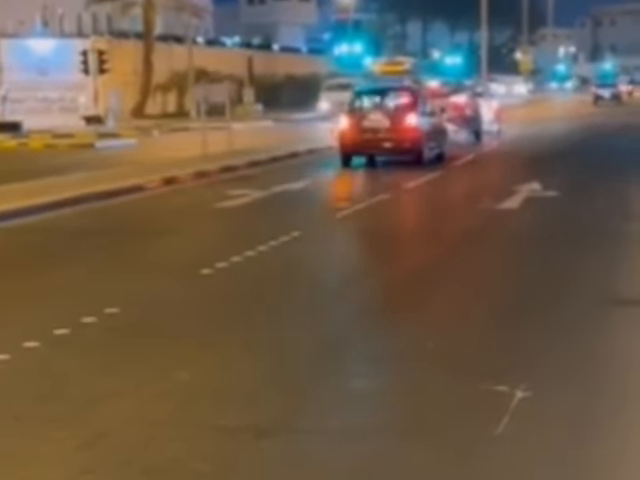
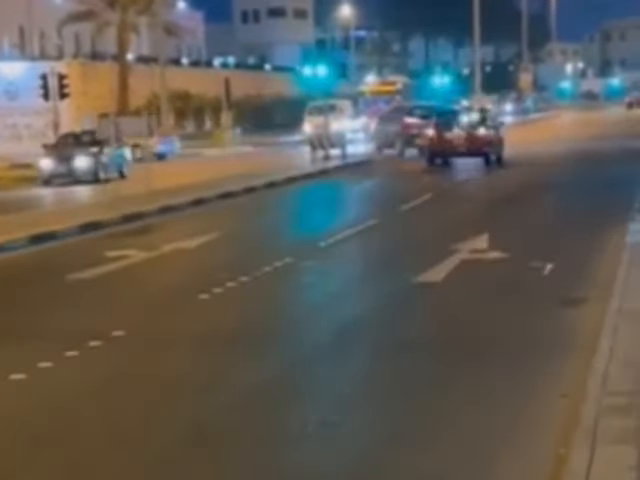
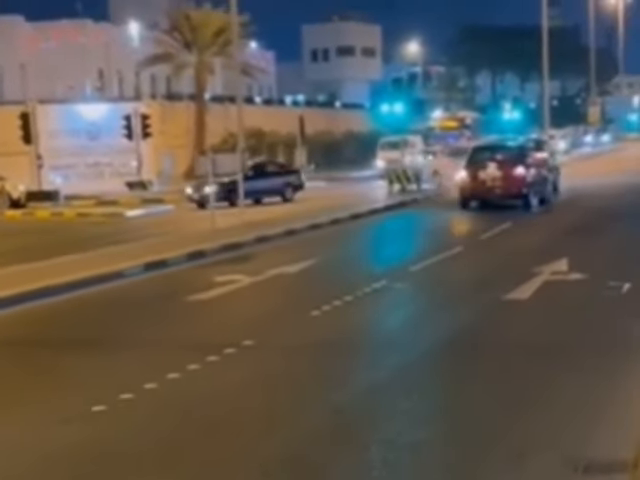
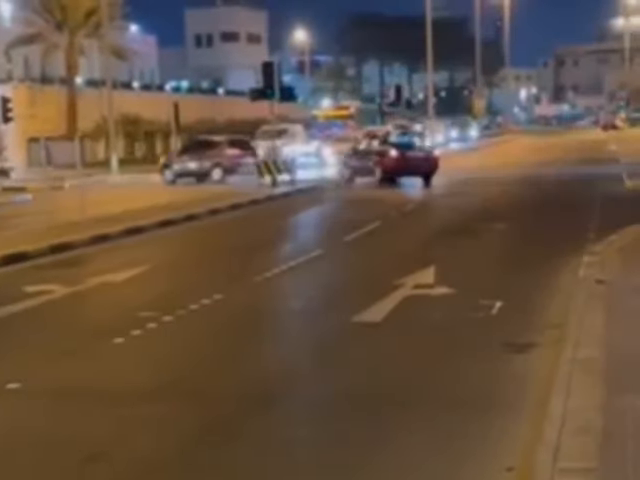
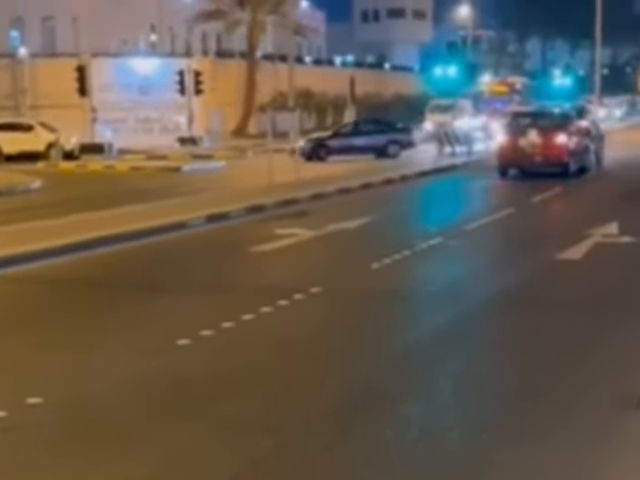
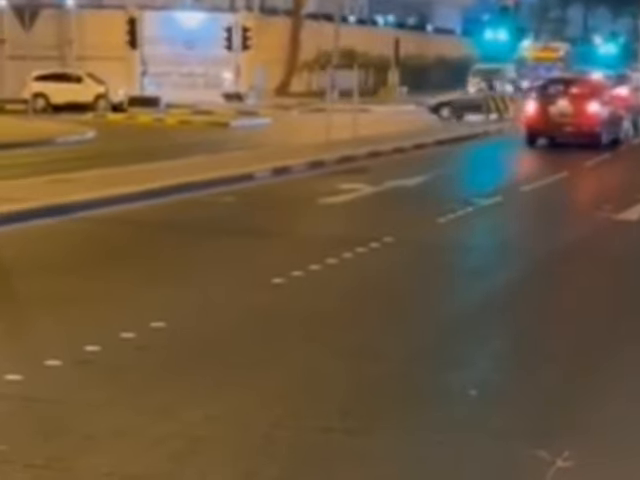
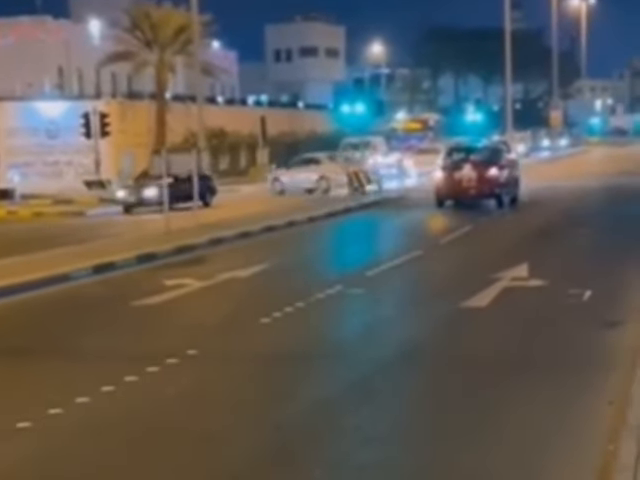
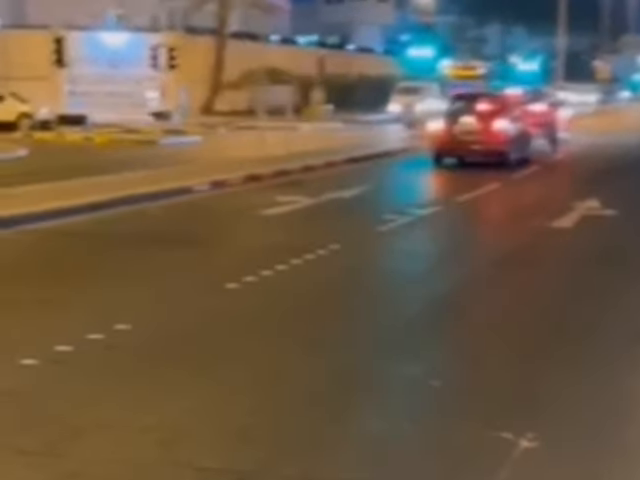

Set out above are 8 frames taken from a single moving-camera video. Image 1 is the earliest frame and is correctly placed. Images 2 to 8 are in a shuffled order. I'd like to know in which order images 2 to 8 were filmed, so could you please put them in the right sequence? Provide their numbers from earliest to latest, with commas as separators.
8, 6, 5, 3, 7, 2, 4
